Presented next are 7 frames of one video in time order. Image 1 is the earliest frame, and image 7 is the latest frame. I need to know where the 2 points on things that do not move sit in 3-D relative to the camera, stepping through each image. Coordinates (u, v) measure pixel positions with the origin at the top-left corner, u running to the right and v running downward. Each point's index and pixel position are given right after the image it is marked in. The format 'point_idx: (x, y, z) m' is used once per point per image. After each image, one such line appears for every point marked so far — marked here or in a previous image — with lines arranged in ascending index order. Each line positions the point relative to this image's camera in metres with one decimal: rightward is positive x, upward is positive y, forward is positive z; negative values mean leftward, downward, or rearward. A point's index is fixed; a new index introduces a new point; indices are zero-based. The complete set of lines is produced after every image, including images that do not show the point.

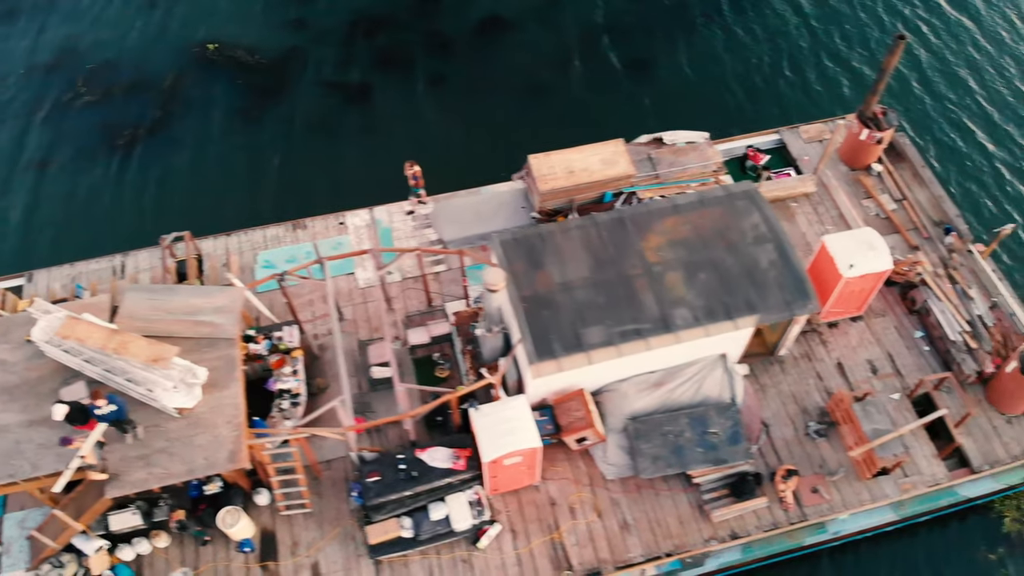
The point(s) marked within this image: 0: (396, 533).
0: (-2.7, -5.7, +18.8) m
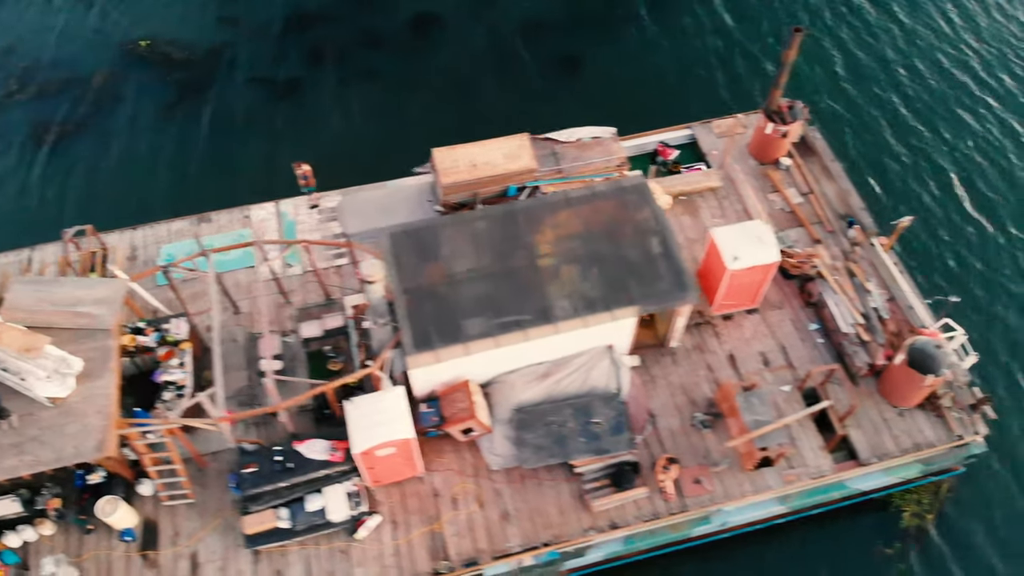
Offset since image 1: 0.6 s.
0: (-5.6, -5.5, +18.9) m
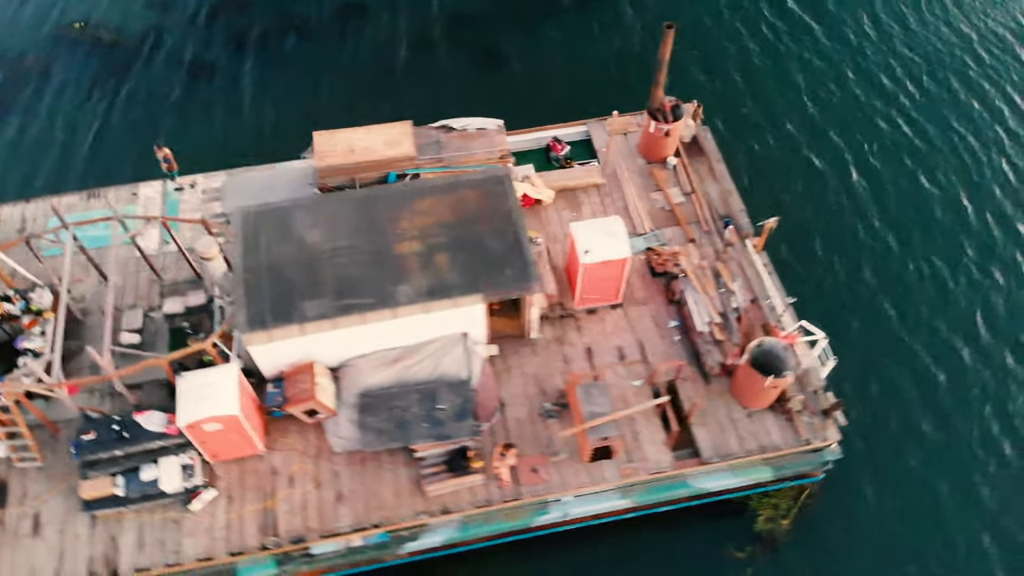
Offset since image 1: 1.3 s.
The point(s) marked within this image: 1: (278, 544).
0: (-9.8, -4.8, +19.5) m
1: (-5.6, -6.1, +19.2) m
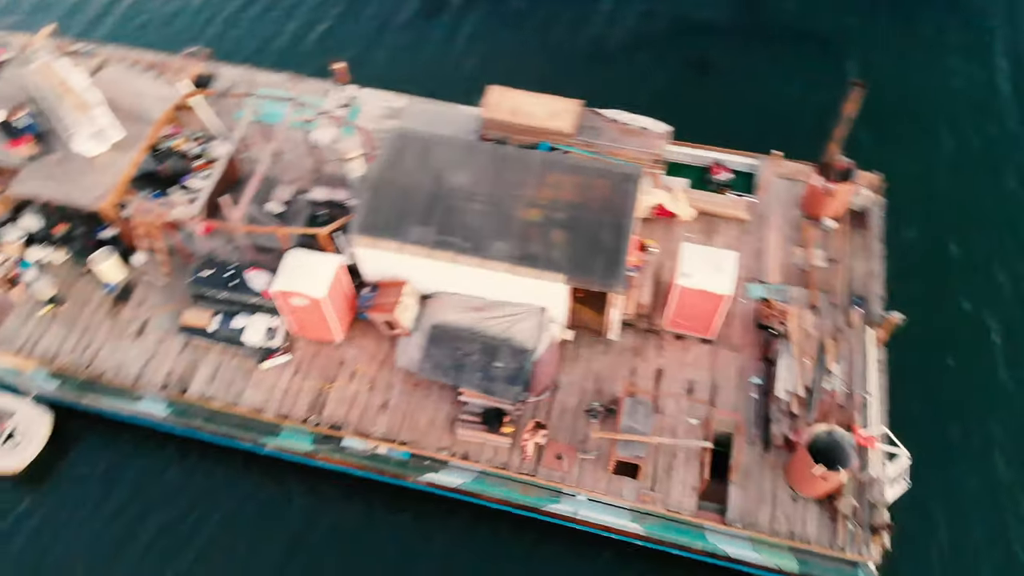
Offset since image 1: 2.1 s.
0: (-8.4, -0.9, +22.2) m
1: (-5.2, -3.6, +21.1) m
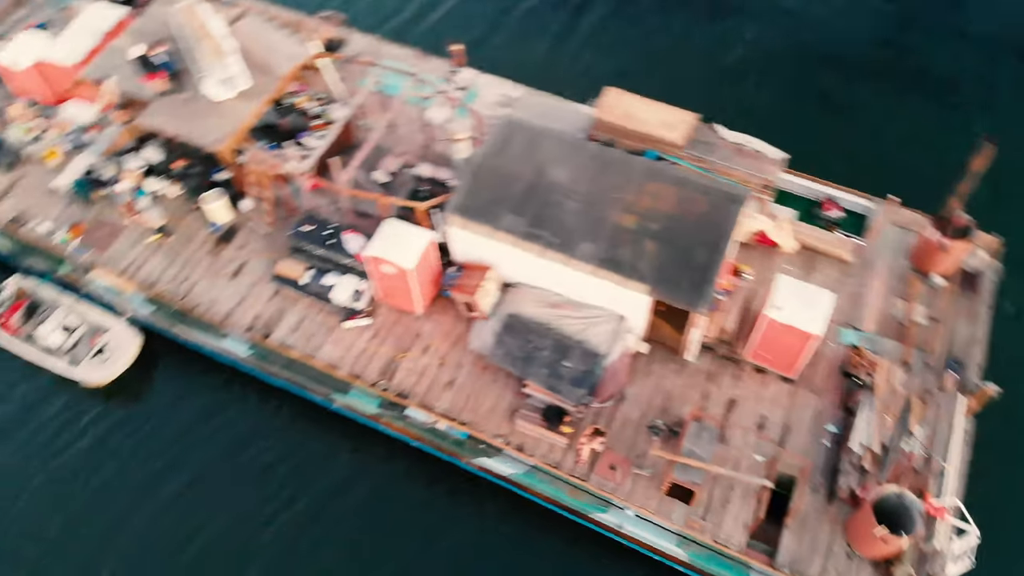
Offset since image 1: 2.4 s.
0: (-6.1, +0.4, +23.1) m
1: (-3.5, -2.7, +21.6) m
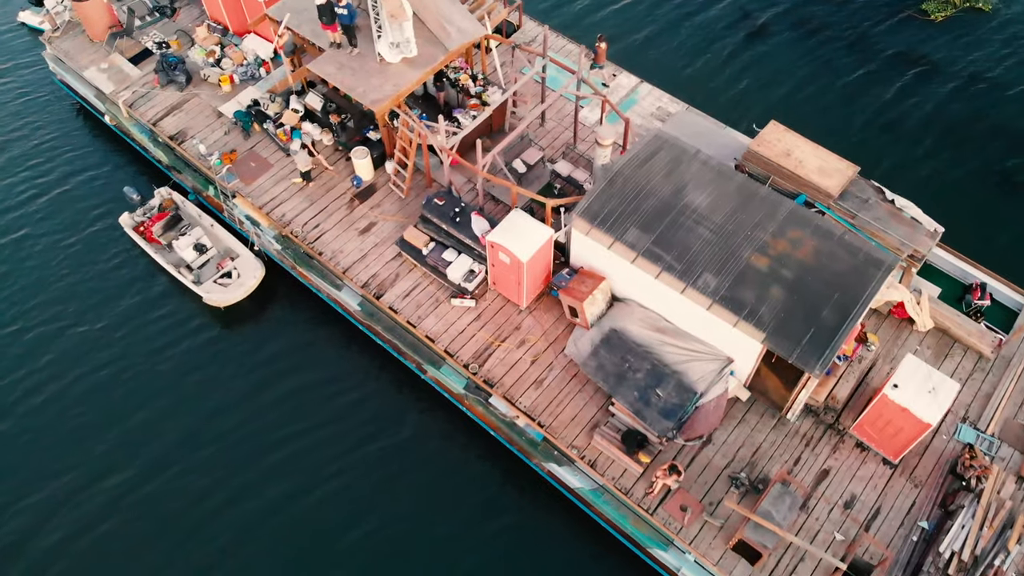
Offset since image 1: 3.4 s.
0: (-2.8, +1.3, +23.5) m
1: (-1.1, -2.3, +21.8) m
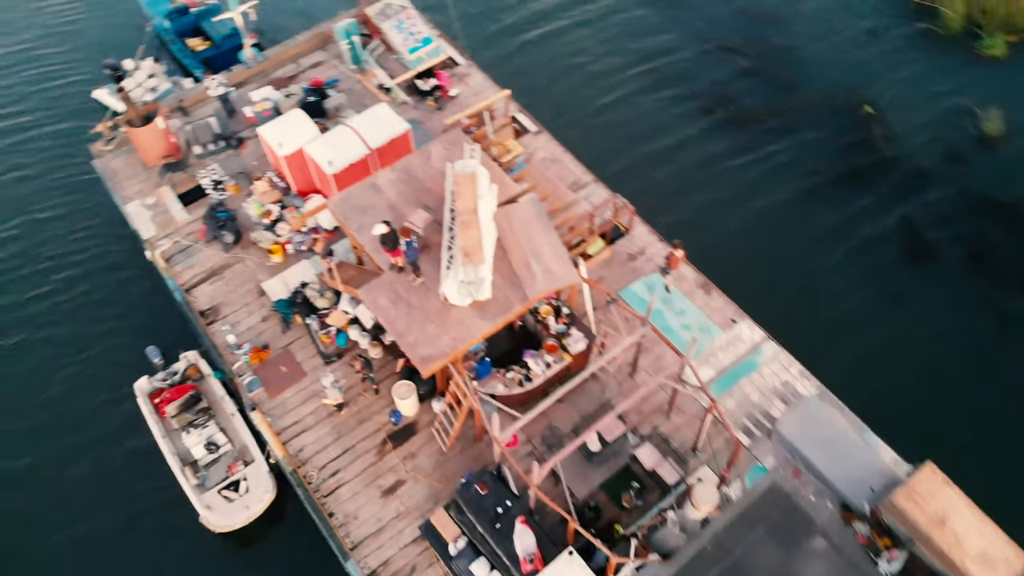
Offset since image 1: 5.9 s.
0: (-1.5, -5.9, +19.1) m
1: (-0.7, -9.8, +17.2) m
